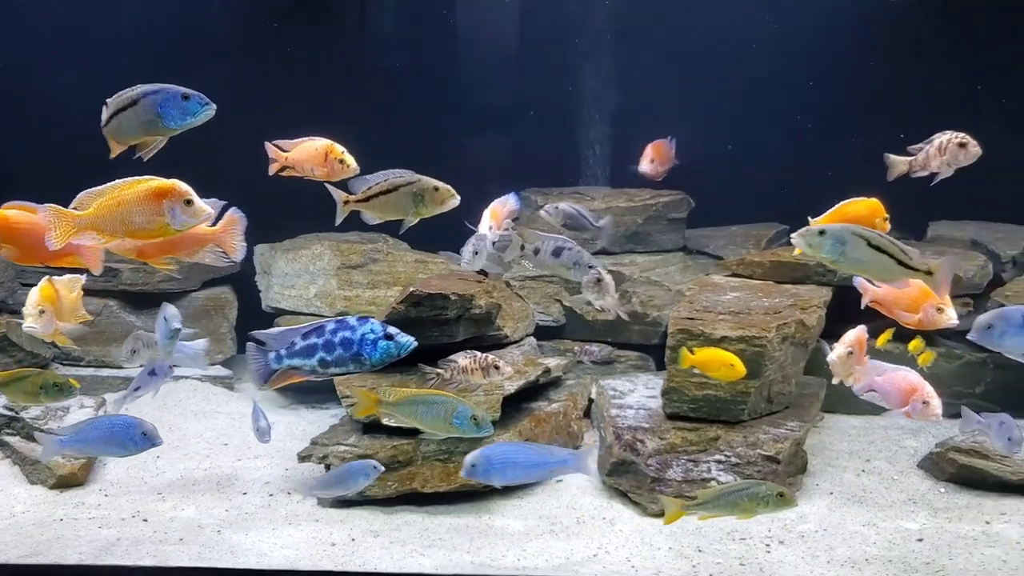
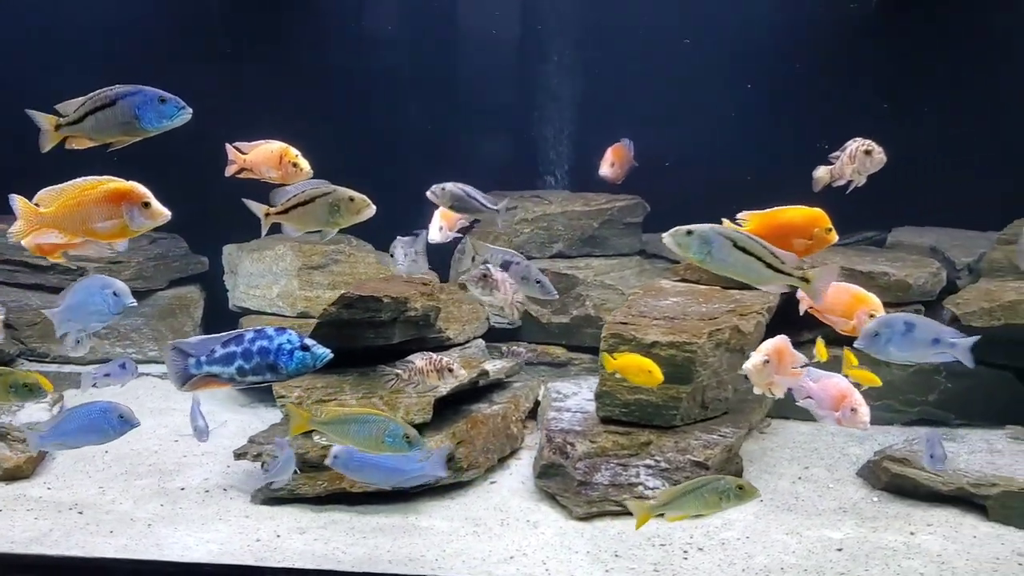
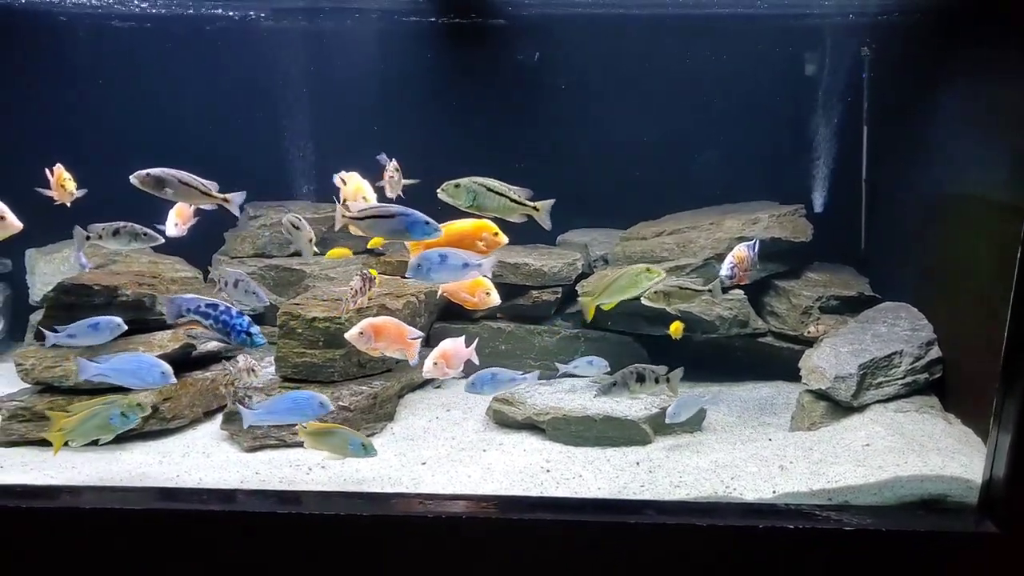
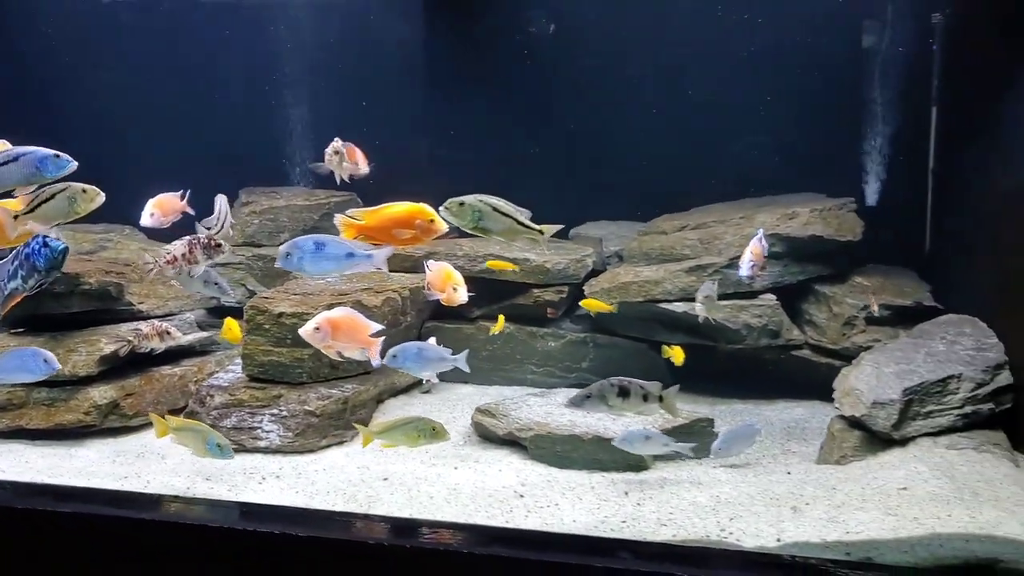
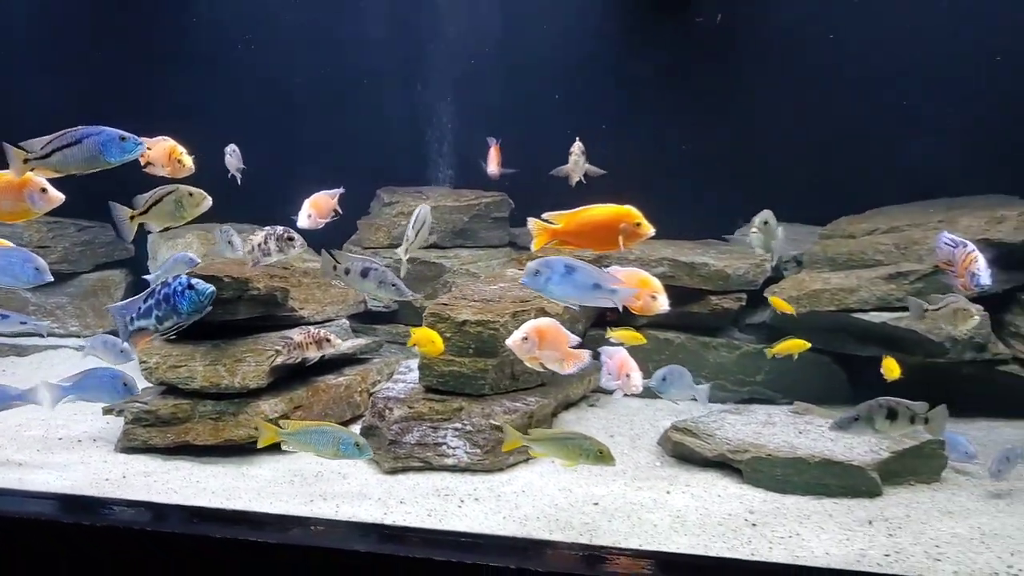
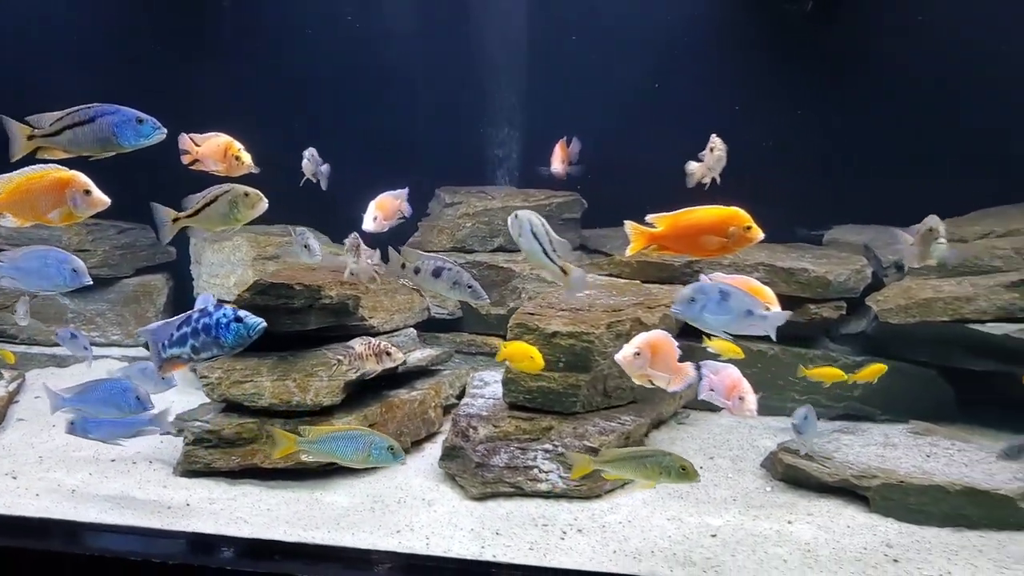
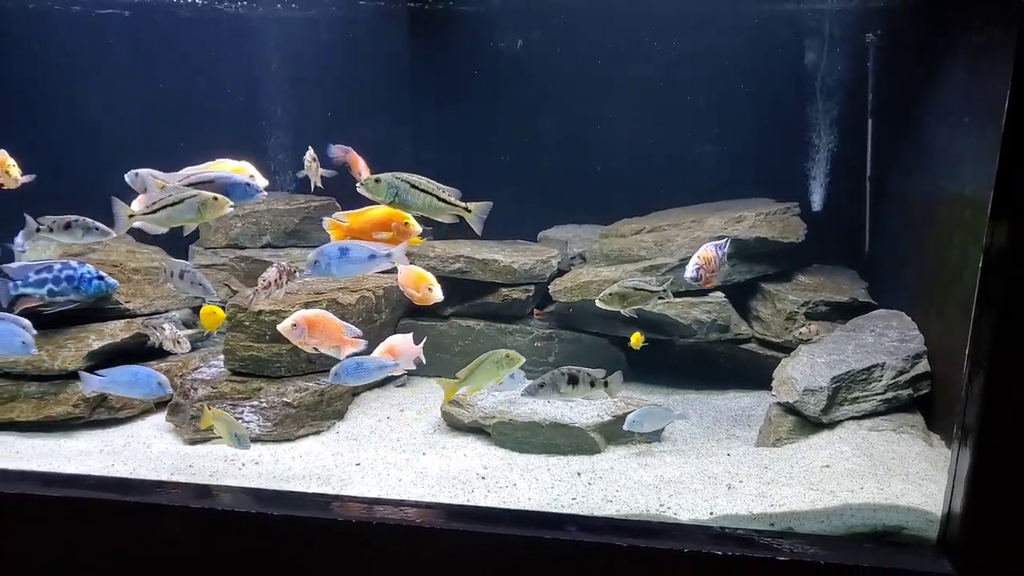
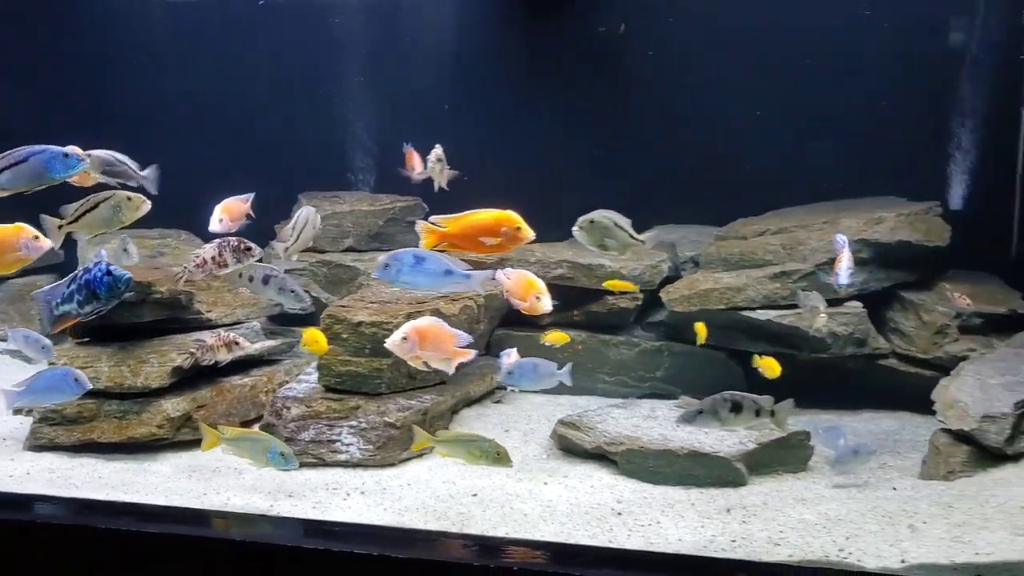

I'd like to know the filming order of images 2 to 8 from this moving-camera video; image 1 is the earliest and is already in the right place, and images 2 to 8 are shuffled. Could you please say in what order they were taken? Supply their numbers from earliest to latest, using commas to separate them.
2, 6, 5, 8, 4, 7, 3
